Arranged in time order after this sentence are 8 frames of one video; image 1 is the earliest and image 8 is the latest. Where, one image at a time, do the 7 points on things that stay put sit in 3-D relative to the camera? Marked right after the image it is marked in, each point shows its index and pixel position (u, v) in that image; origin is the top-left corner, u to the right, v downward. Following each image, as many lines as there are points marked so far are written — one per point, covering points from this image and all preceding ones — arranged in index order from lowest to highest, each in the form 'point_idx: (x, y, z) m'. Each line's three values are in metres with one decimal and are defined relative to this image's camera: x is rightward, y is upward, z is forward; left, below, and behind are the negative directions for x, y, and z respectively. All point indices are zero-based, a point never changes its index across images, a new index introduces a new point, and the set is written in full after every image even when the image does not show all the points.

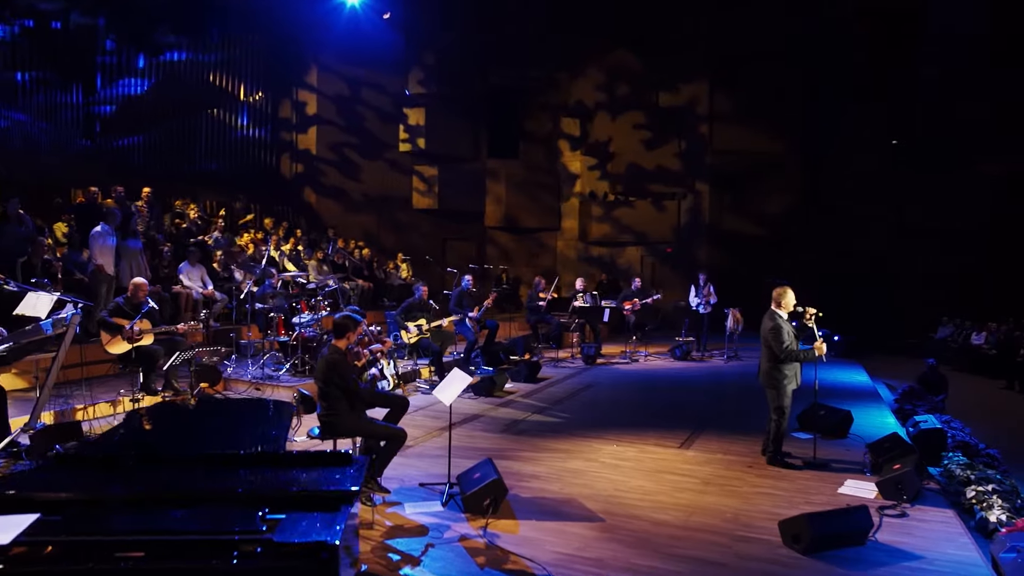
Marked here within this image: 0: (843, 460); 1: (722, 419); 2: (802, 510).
0: (+3.3, -1.7, +7.3) m
1: (+3.0, -1.8, +10.2) m
2: (+2.3, -1.8, +5.8) m
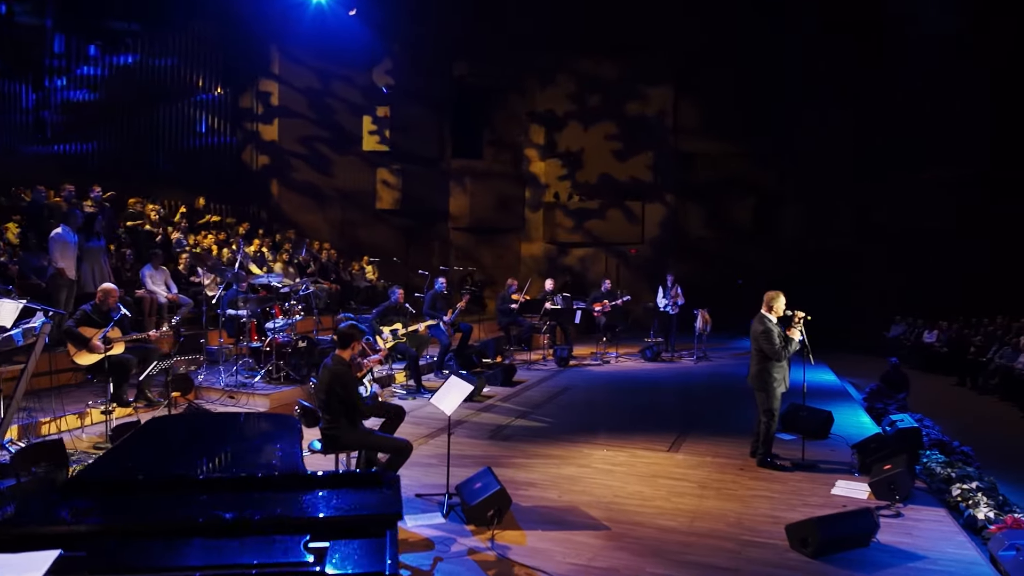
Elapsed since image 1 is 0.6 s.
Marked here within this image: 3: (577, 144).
0: (+3.2, -1.7, +7.4) m
1: (+2.7, -1.9, +10.3) m
2: (+2.3, -1.8, +5.8) m
3: (+1.9, +2.8, +20.0) m
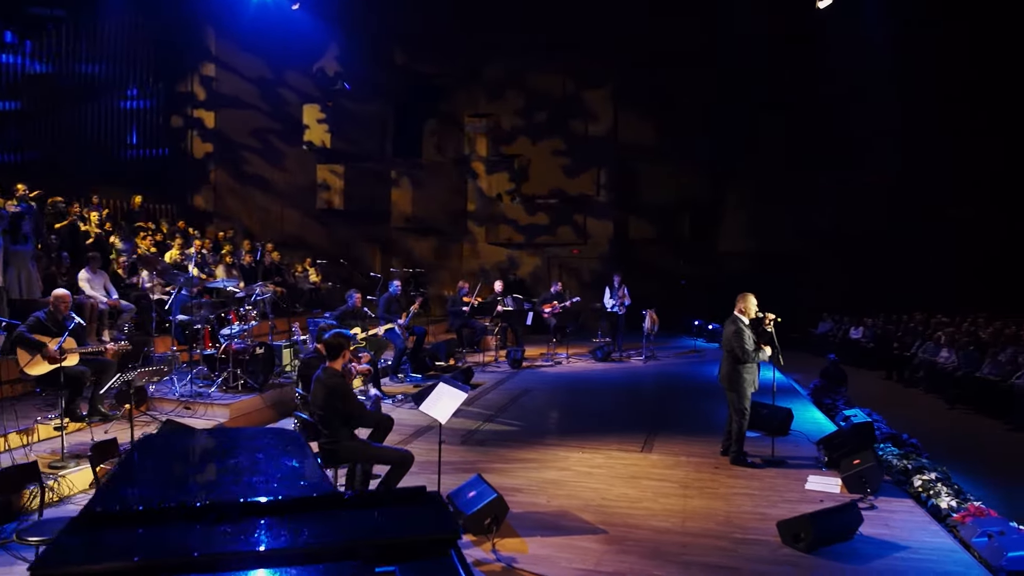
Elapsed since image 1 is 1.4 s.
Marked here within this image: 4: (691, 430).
0: (+3.0, -1.8, +7.7) m
1: (+2.2, -1.9, +10.5) m
2: (+2.3, -1.8, +6.0) m
3: (+0.3, +2.7, +20.1) m
4: (+2.4, -1.9, +9.6) m
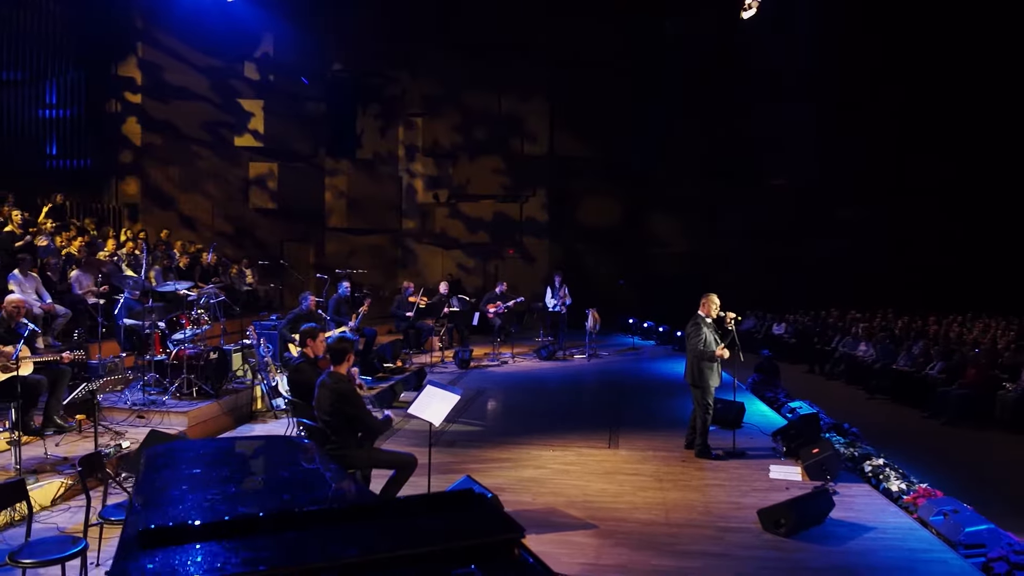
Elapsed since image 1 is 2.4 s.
0: (+2.7, -1.8, +8.1) m
1: (+1.6, -1.9, +10.8) m
2: (+2.1, -1.8, +6.4) m
3: (-1.4, +2.7, +20.1) m
4: (+1.9, -1.9, +10.0) m
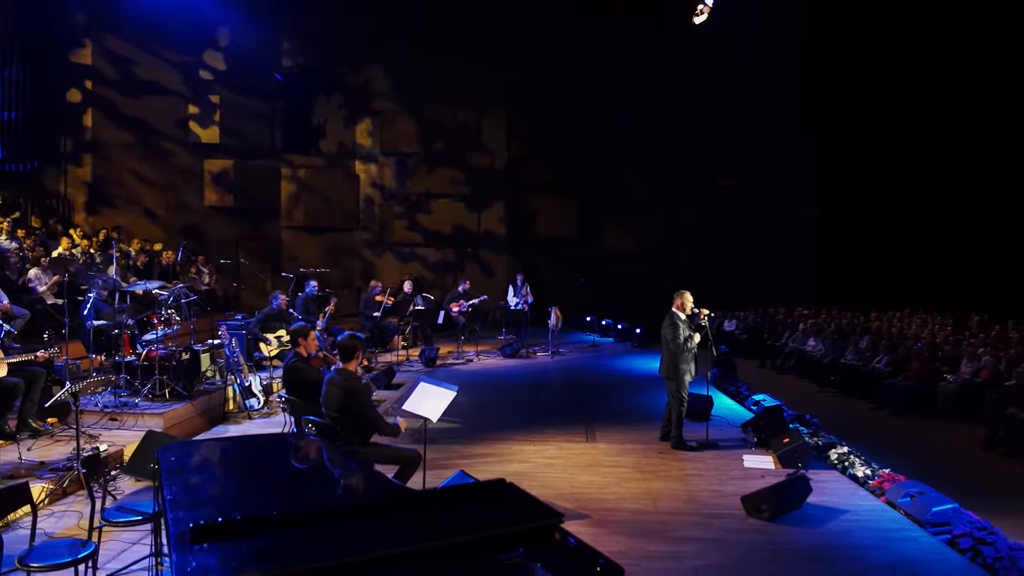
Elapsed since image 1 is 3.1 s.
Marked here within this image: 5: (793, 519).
0: (+2.5, -1.7, +8.4) m
1: (+1.1, -1.9, +11.0) m
2: (+2.0, -1.8, +6.6) m
3: (-2.5, +2.8, +20.1) m
4: (+1.5, -1.9, +10.2) m
5: (+2.3, -1.9, +5.9) m
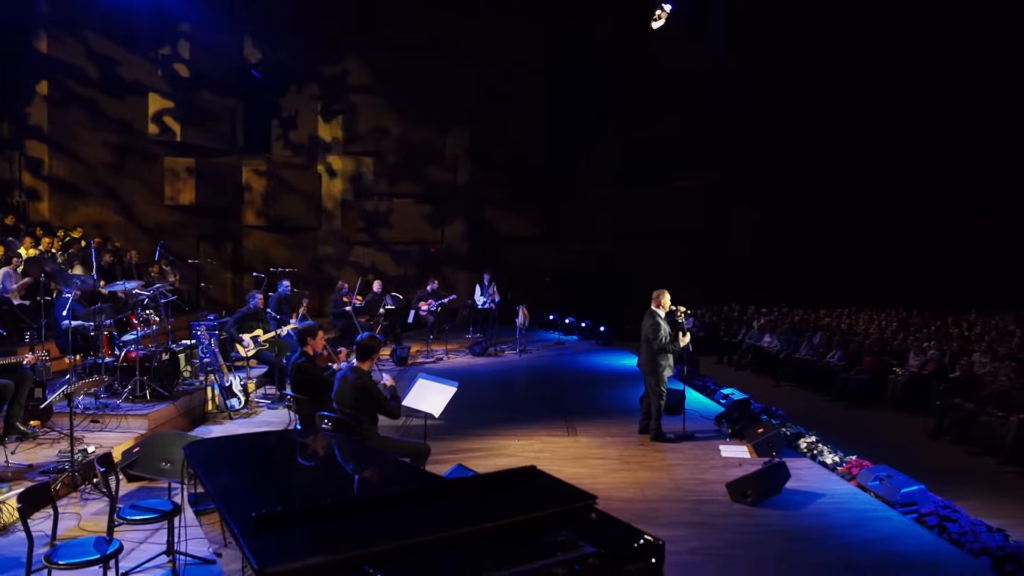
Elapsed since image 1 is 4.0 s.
0: (+2.3, -1.7, +8.8) m
1: (+0.8, -1.8, +11.3) m
2: (+2.0, -1.8, +7.0) m
3: (-3.5, +2.8, +20.1) m
4: (+1.2, -1.8, +10.5) m
5: (+2.2, -1.9, +6.3) m
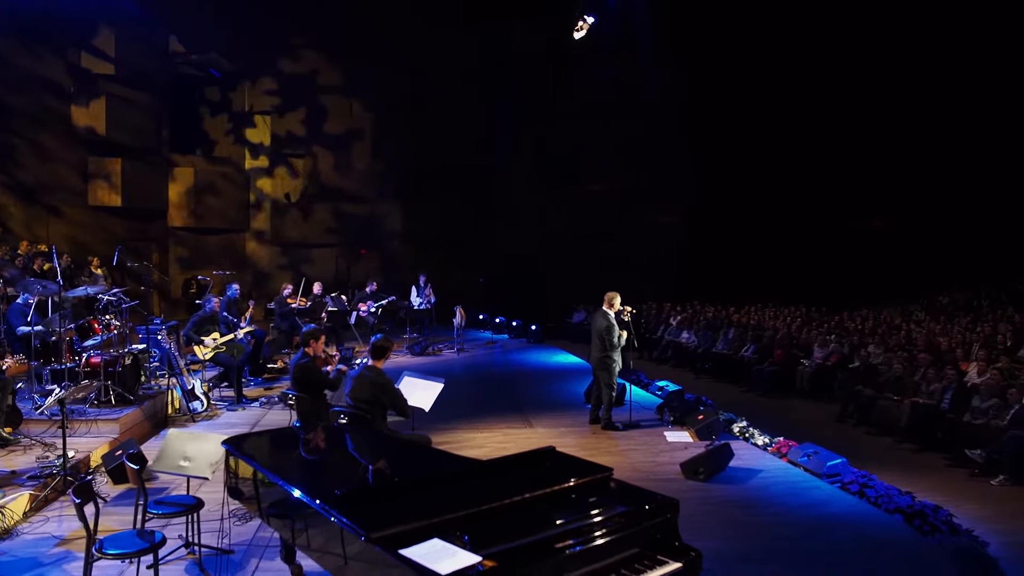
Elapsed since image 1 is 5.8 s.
0: (+1.7, -1.7, +9.6) m
1: (-0.1, -1.9, +11.9) m
2: (+1.7, -1.8, +7.8) m
3: (-5.5, +2.7, +20.1) m
4: (+0.5, -1.9, +11.2) m
5: (+2.0, -1.9, +7.1) m
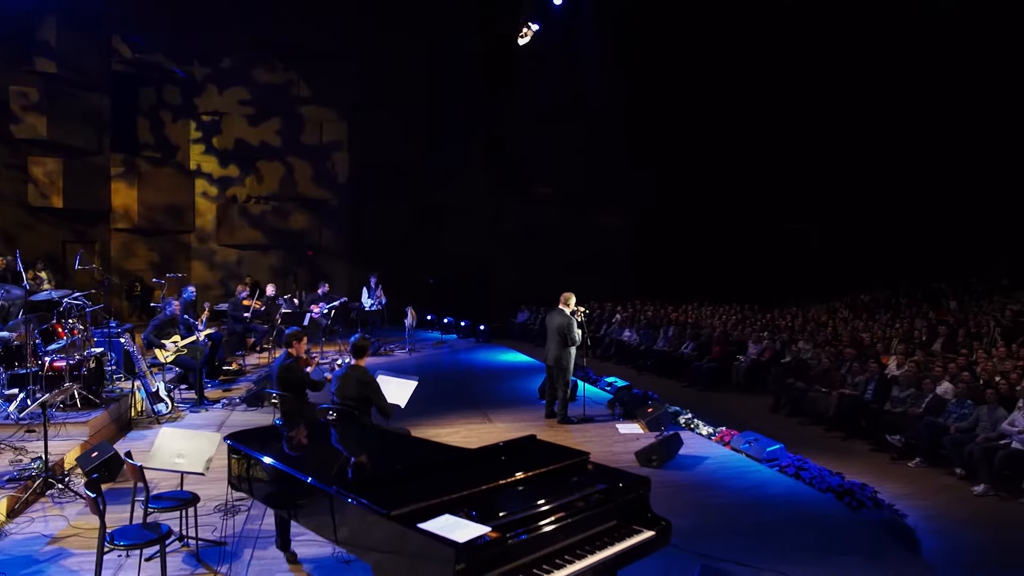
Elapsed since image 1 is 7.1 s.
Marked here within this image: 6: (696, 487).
0: (+1.2, -1.7, +10.2) m
1: (-0.8, -1.9, +12.3) m
2: (+1.3, -1.8, +8.4) m
3: (-6.9, +2.7, +20.0) m
4: (-0.2, -1.9, +11.7) m
5: (+1.7, -1.9, +7.7) m
6: (+1.8, -1.9, +7.1) m
